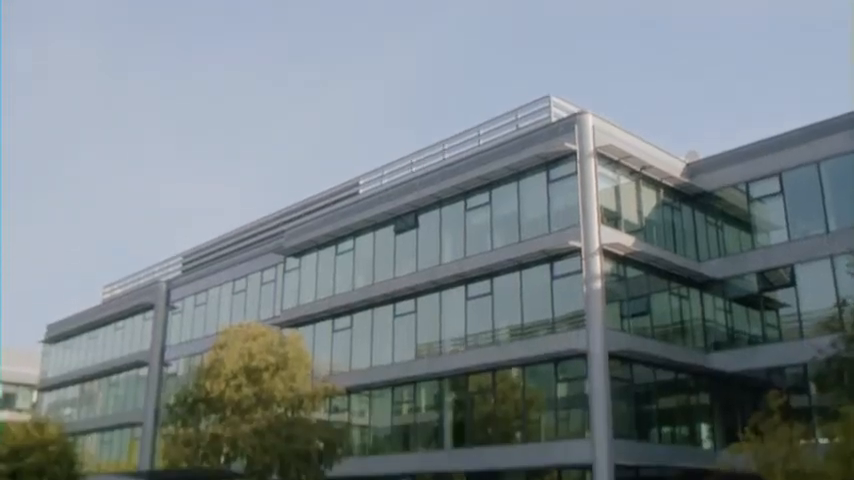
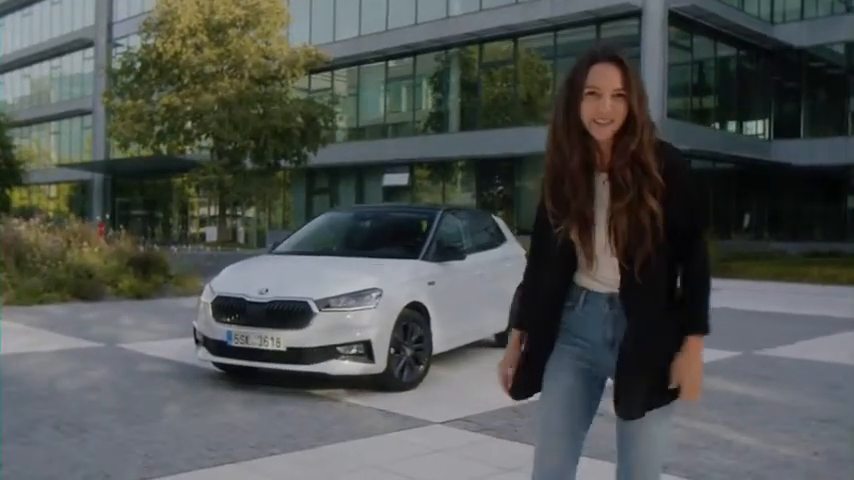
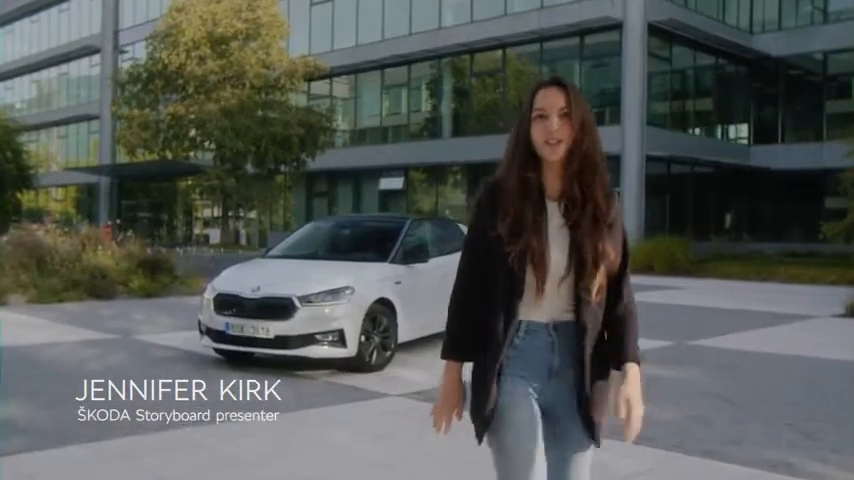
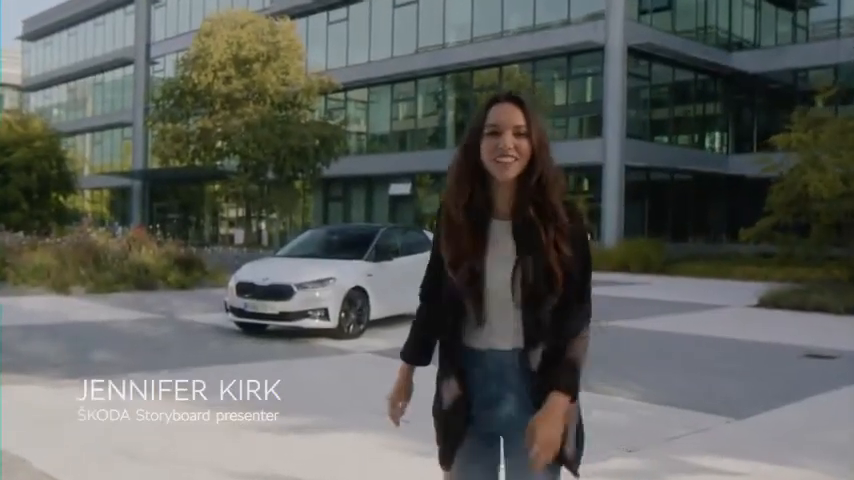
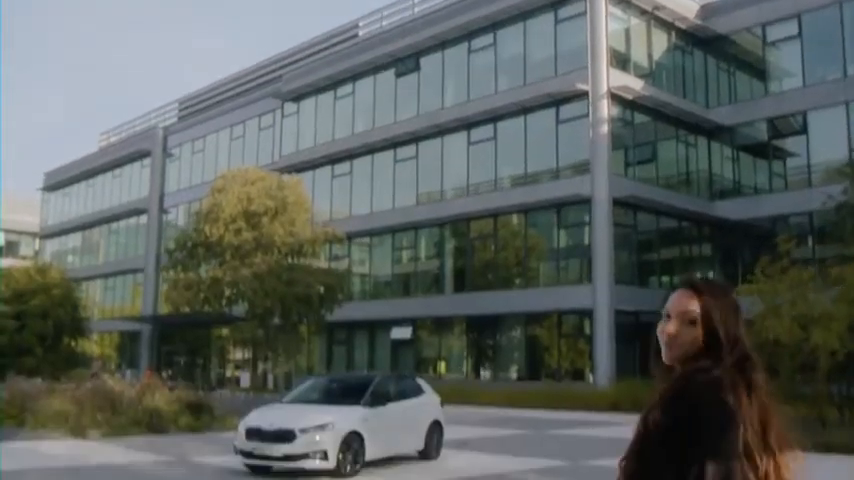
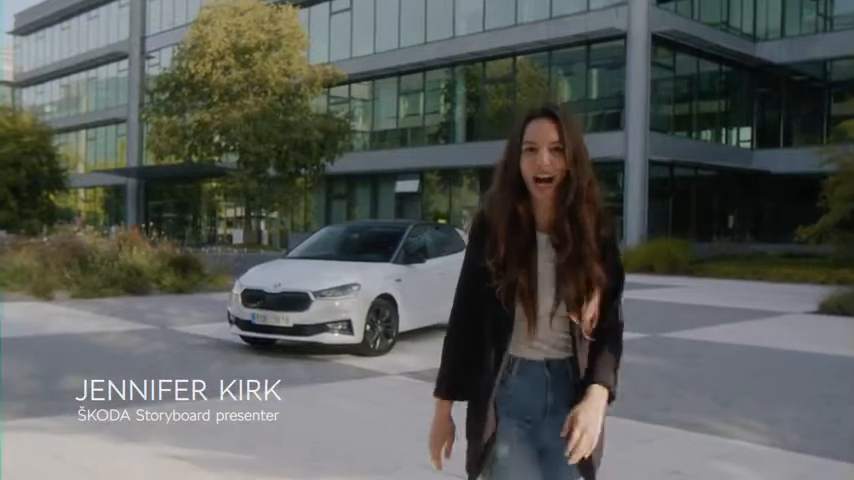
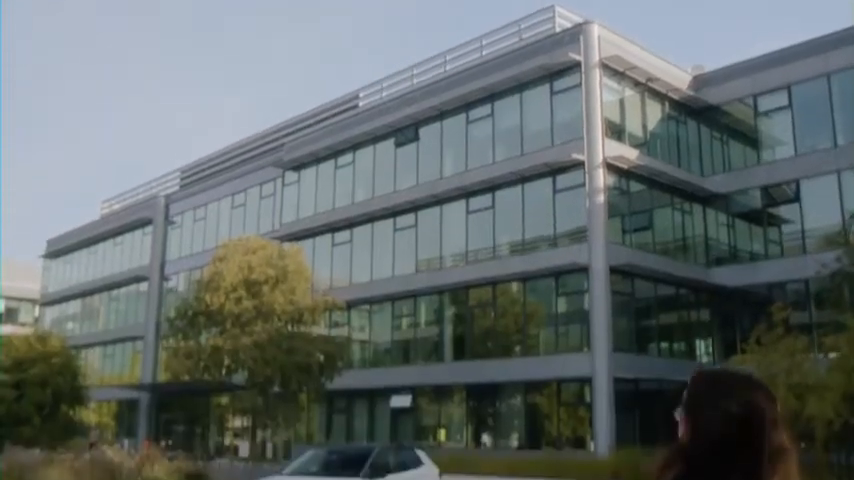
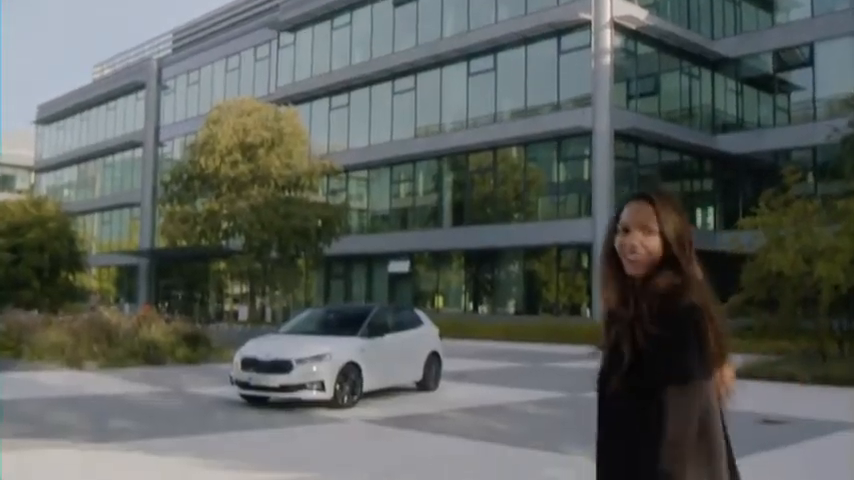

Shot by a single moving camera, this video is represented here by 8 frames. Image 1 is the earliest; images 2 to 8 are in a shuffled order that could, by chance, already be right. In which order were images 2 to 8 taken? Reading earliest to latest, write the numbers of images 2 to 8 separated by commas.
7, 5, 8, 4, 6, 3, 2
